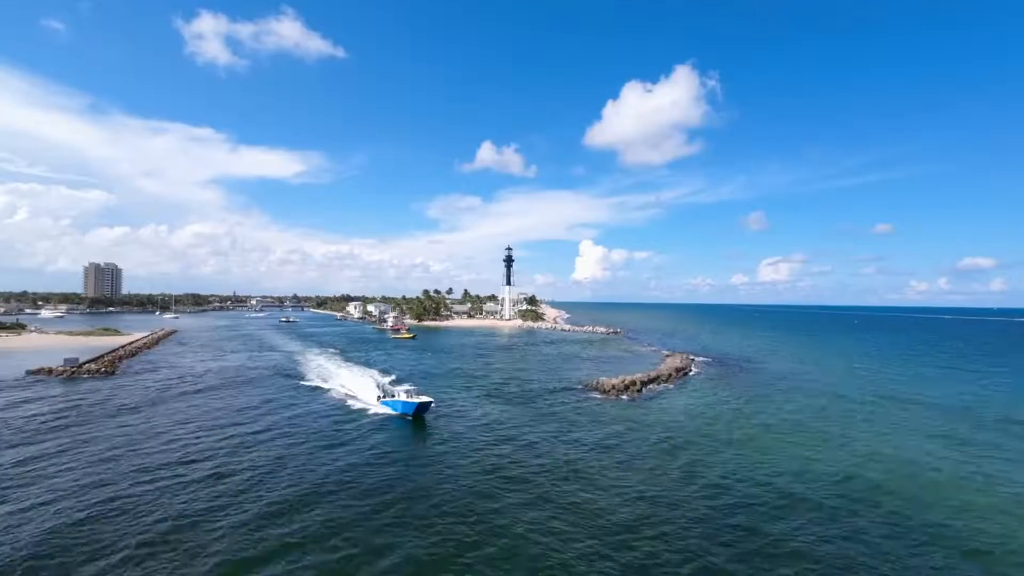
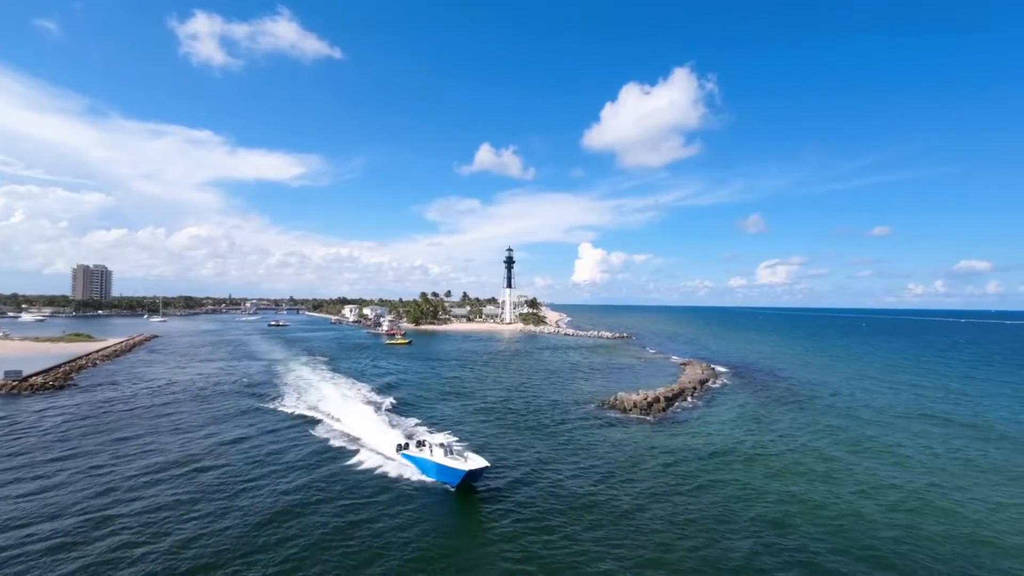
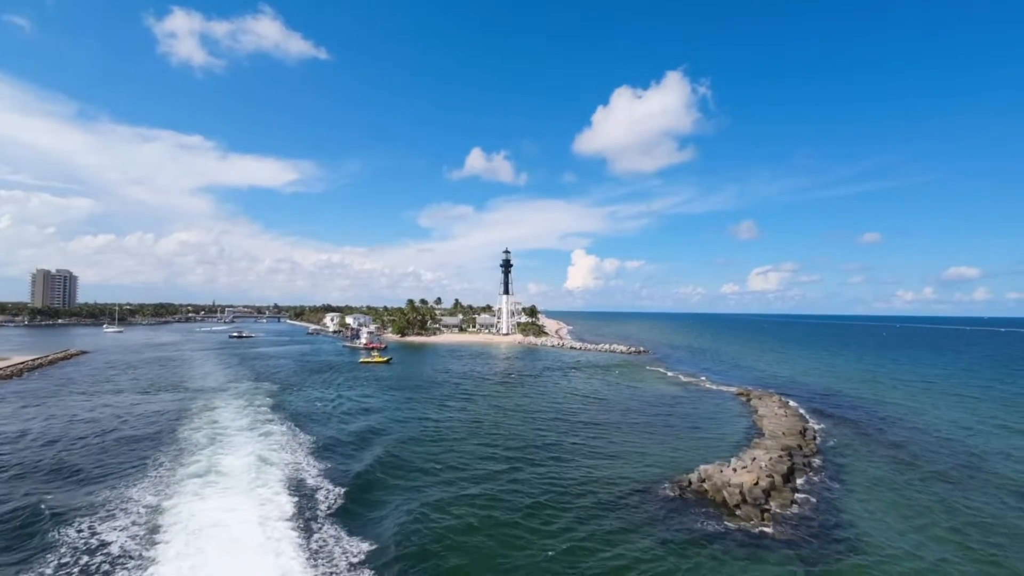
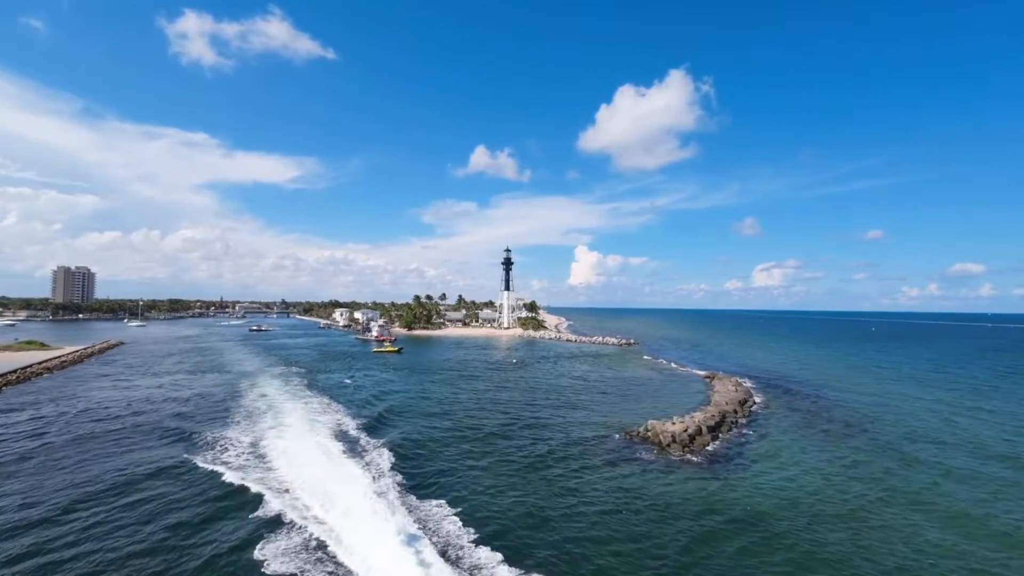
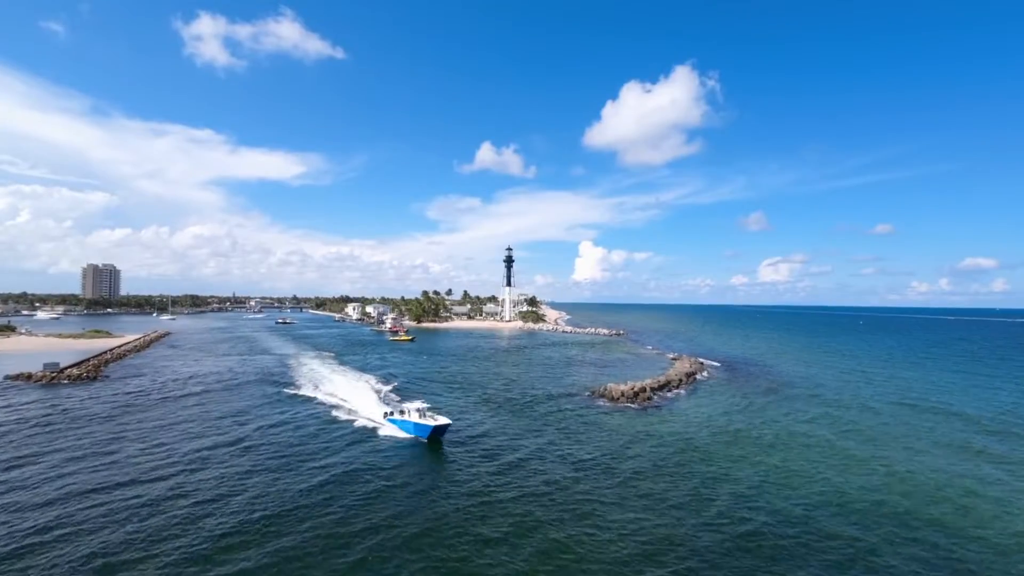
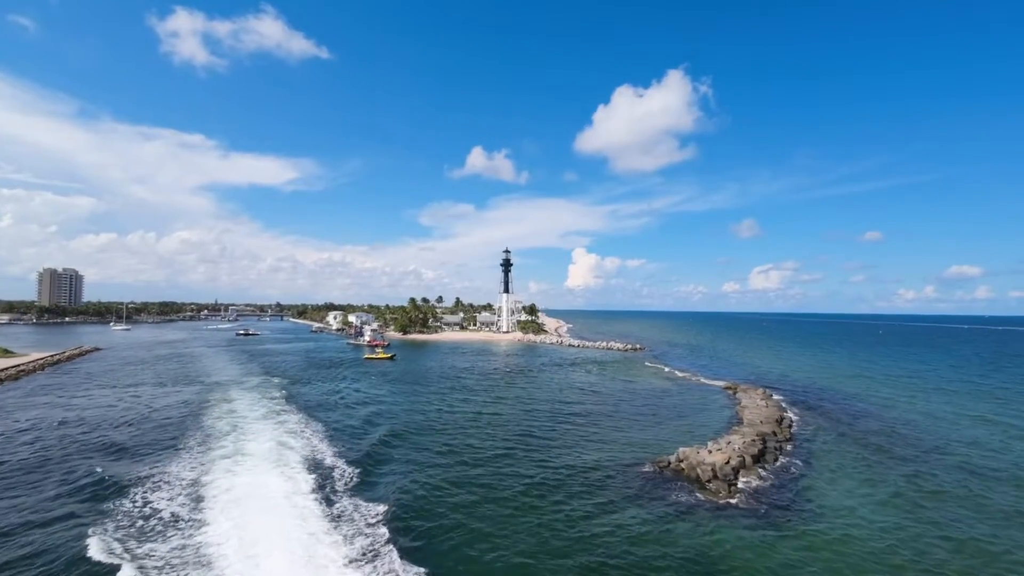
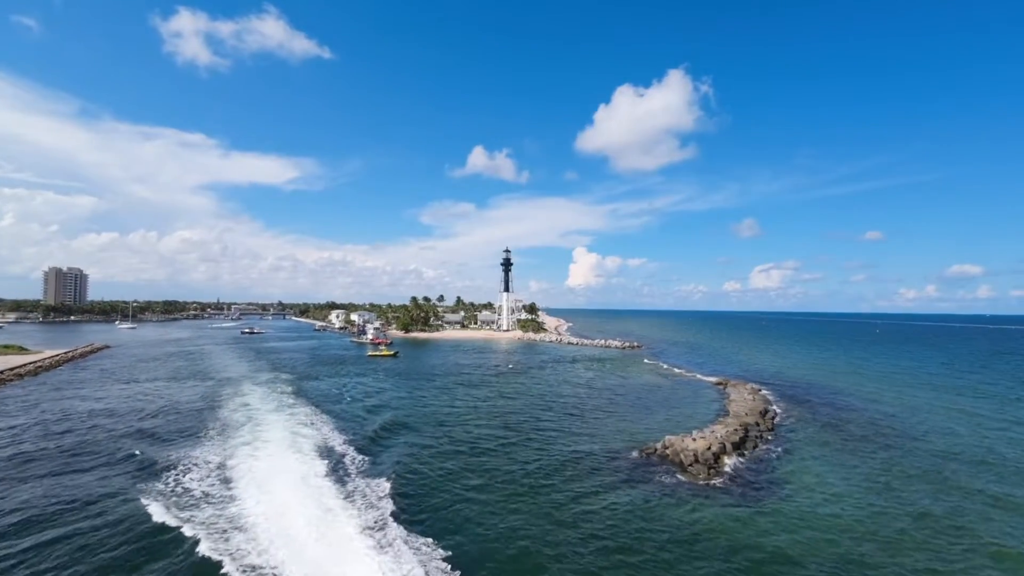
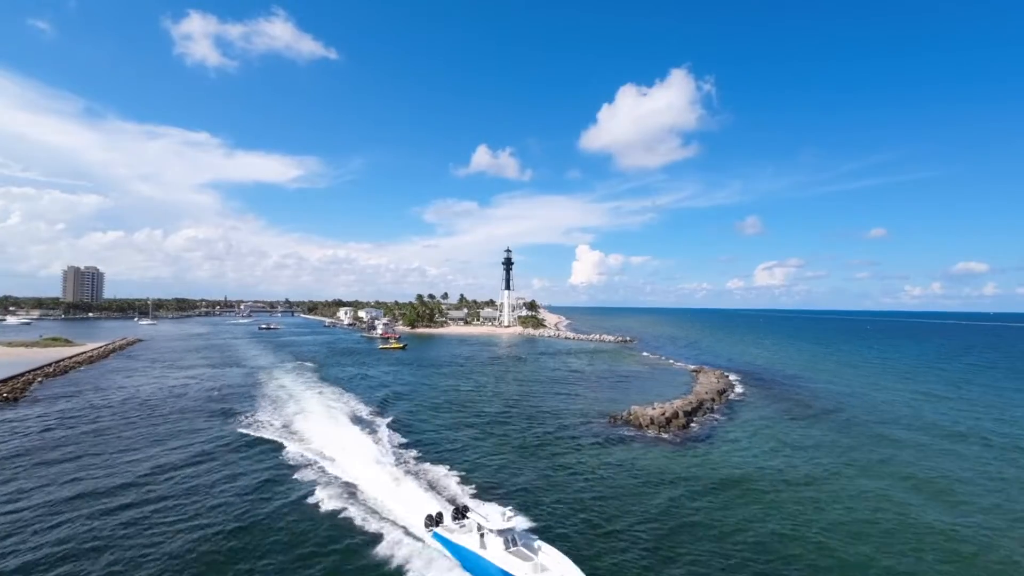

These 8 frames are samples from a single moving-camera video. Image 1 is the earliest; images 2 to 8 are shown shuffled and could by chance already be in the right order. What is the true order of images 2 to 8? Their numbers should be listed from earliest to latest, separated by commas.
5, 2, 8, 4, 7, 6, 3
